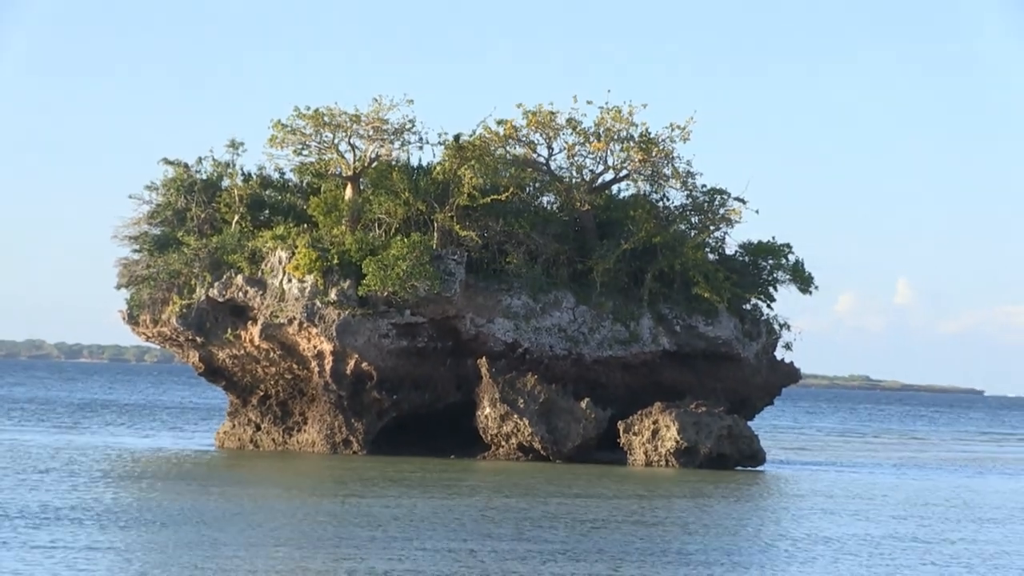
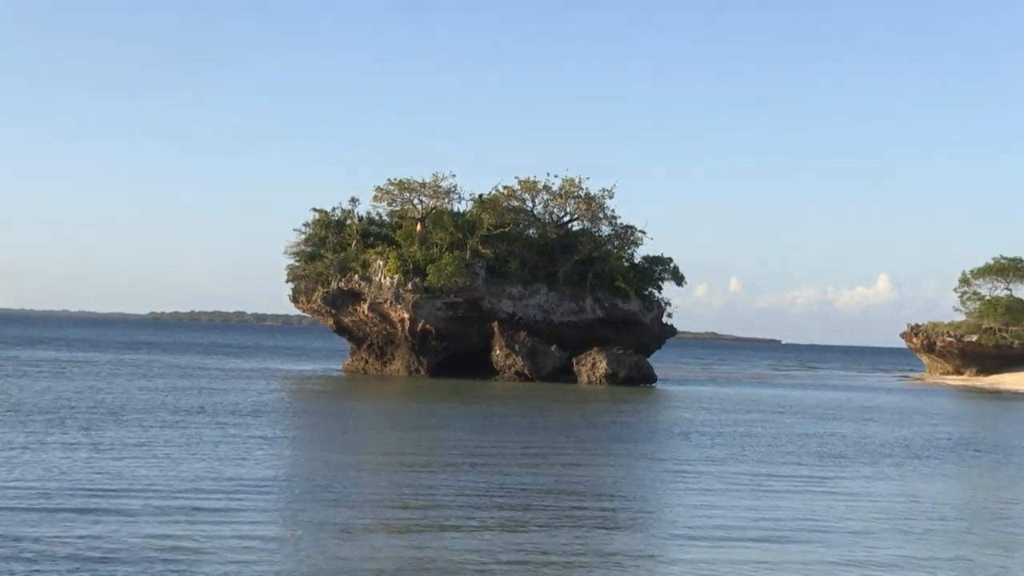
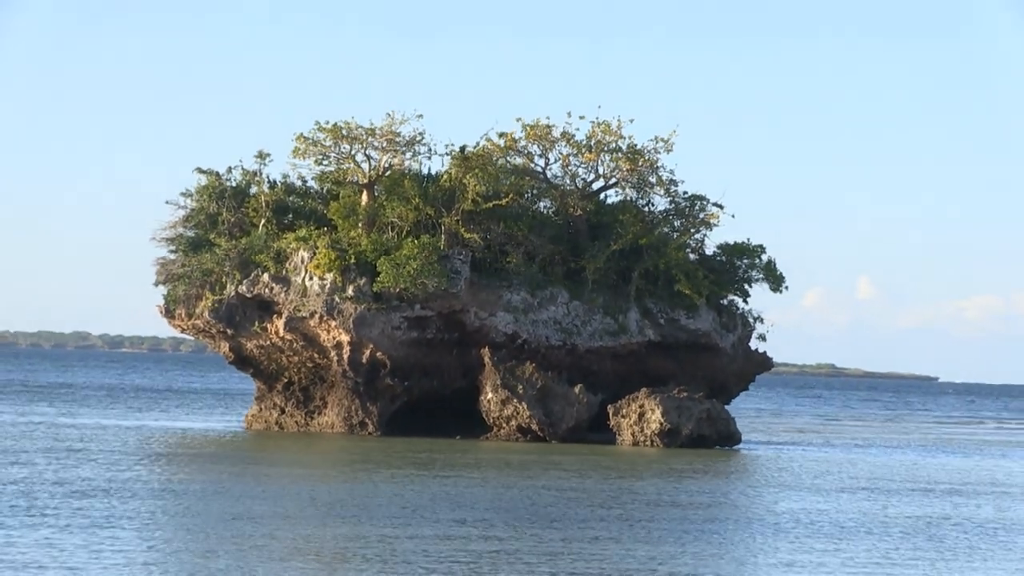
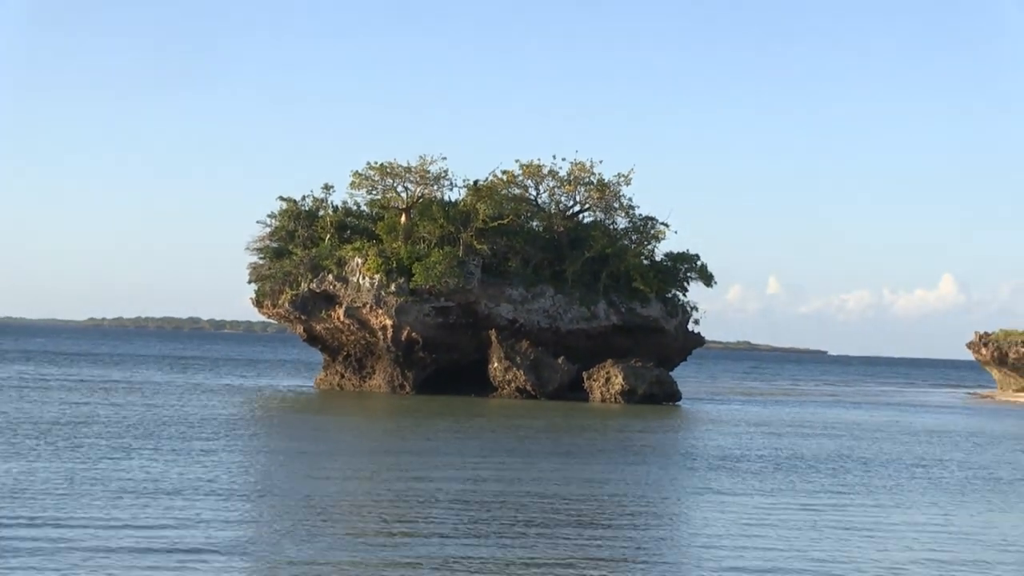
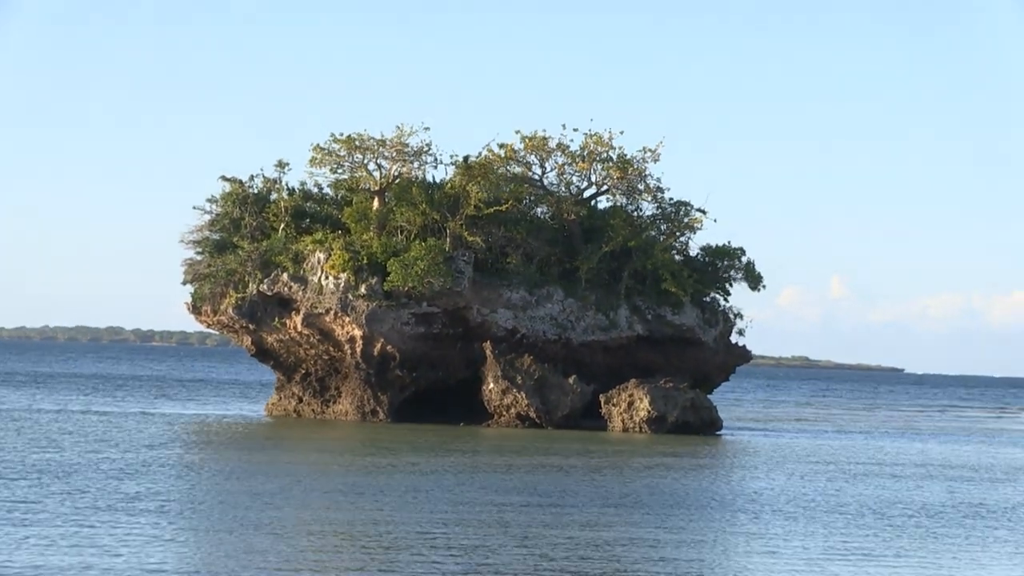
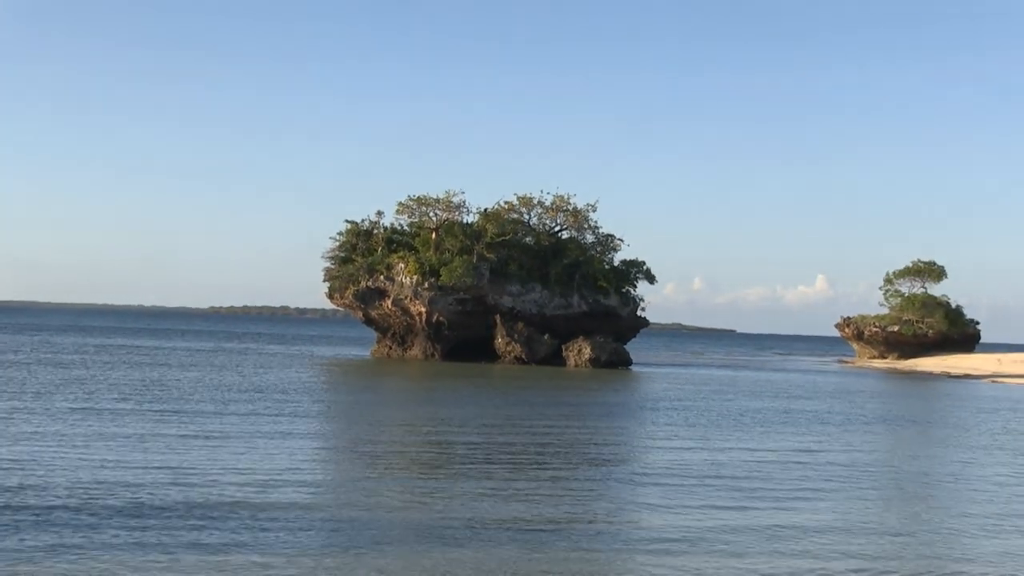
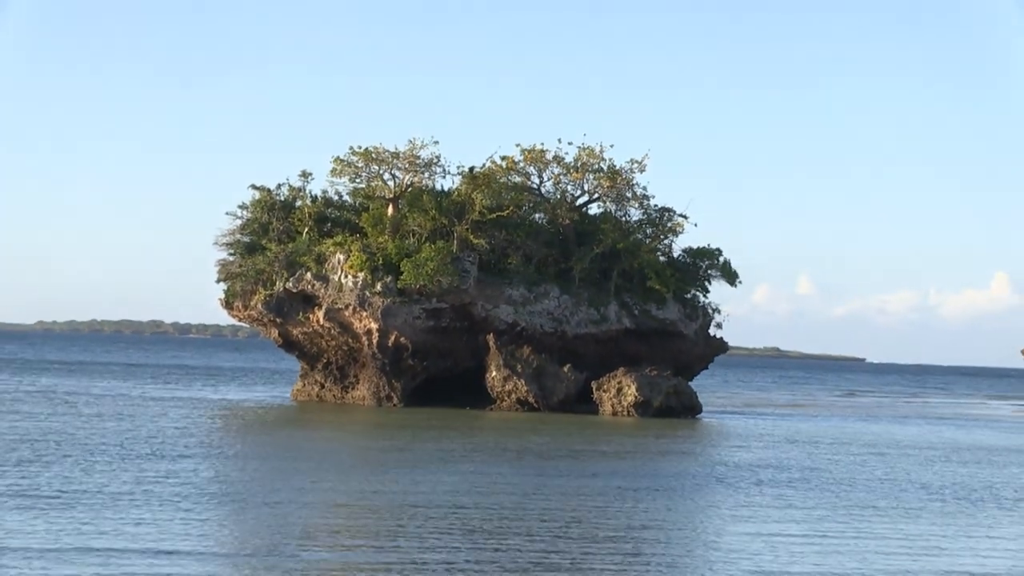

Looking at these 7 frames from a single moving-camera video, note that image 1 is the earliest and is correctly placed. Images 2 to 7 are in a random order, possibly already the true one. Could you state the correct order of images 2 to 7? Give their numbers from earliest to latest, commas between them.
3, 5, 7, 4, 2, 6
